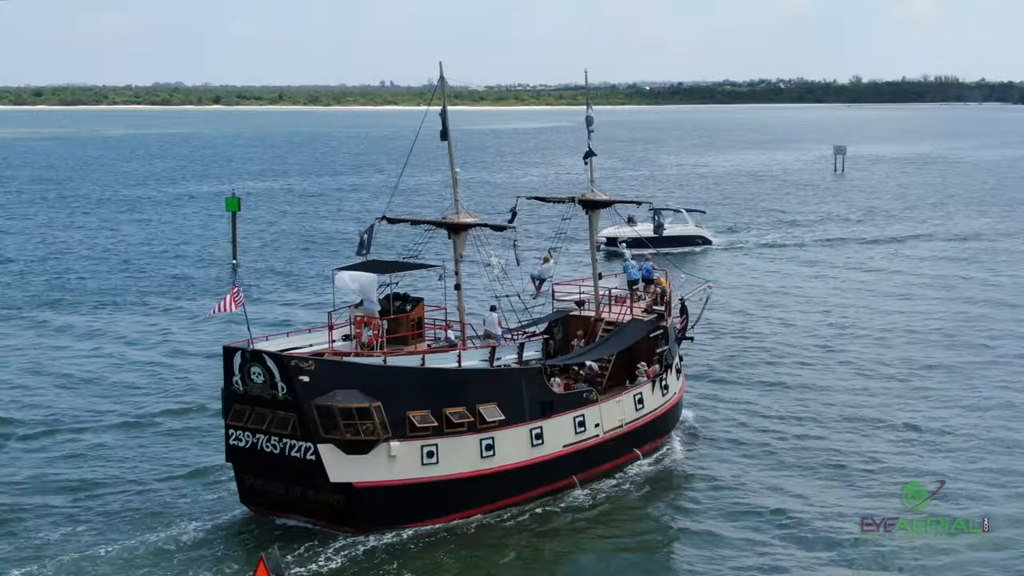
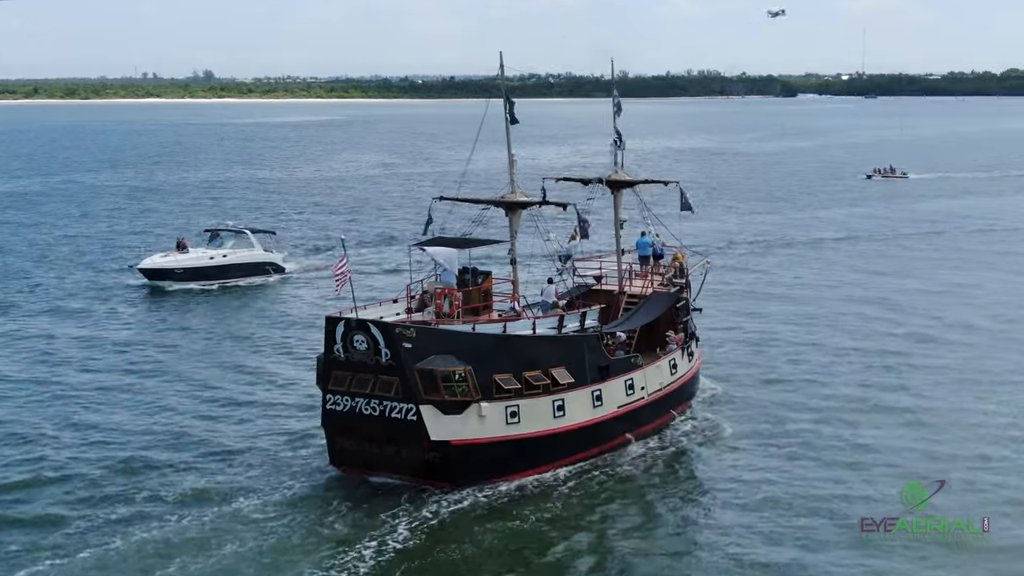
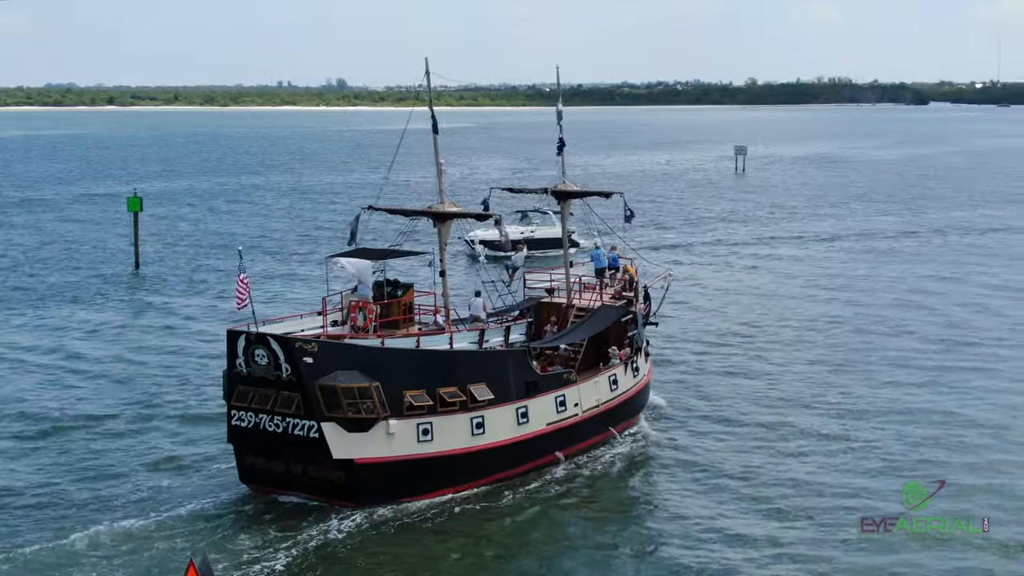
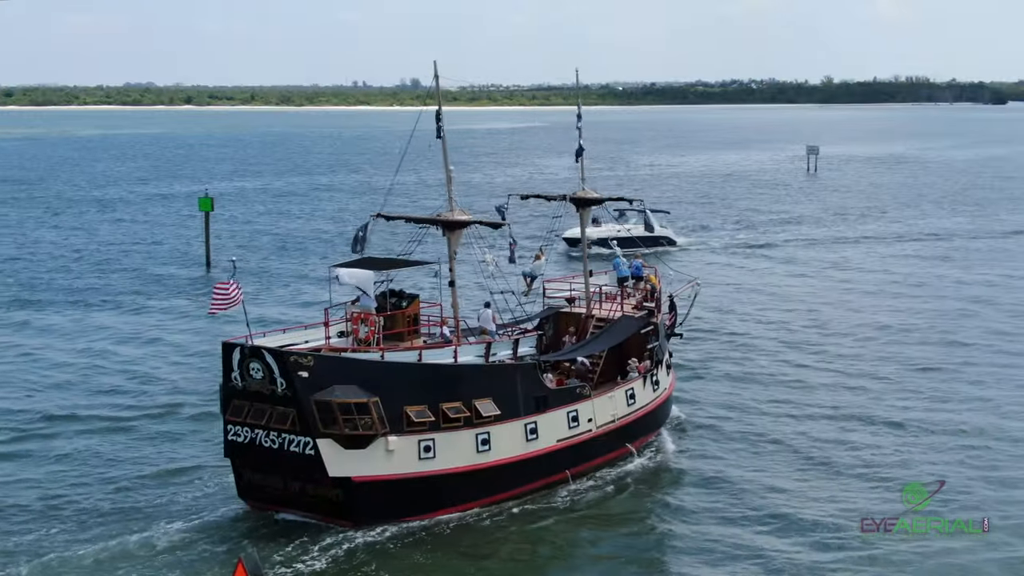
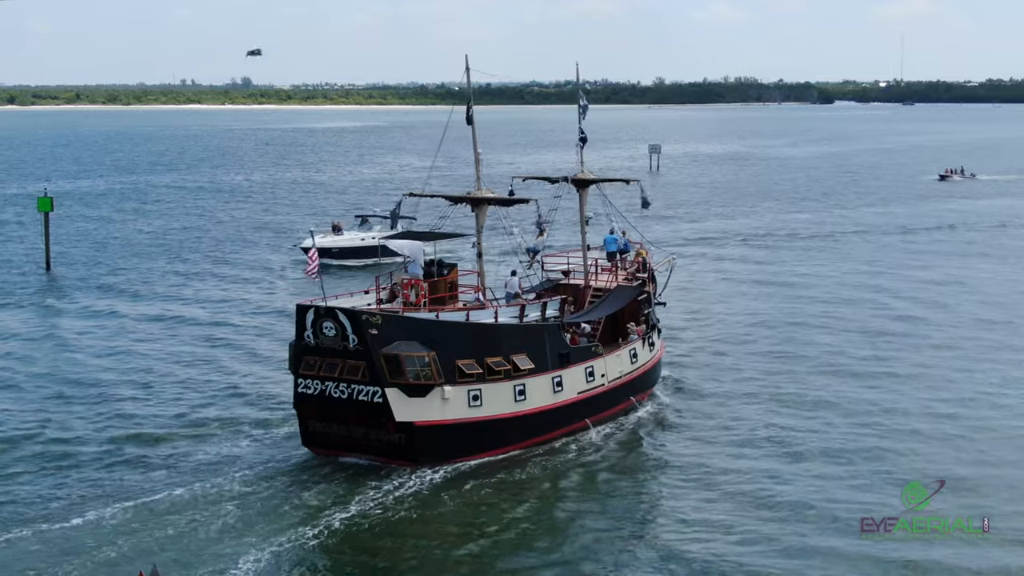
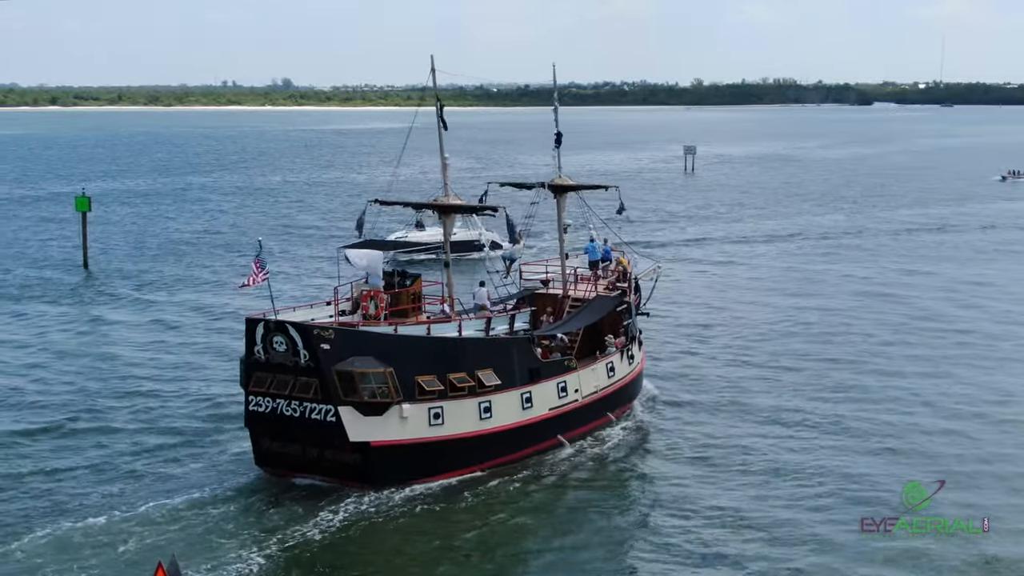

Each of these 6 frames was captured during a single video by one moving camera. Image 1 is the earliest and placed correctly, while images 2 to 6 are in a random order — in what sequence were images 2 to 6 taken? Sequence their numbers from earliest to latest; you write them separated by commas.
4, 3, 6, 5, 2
